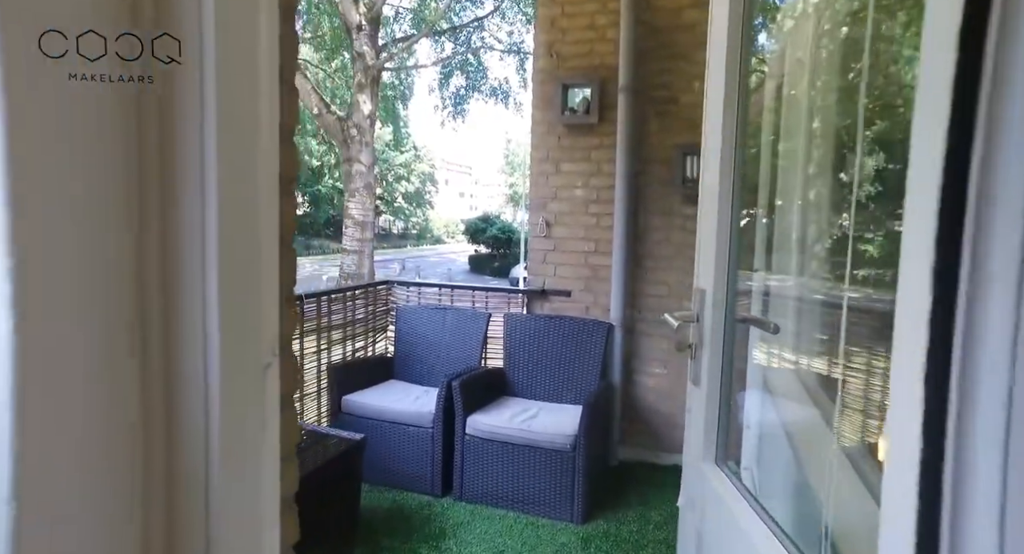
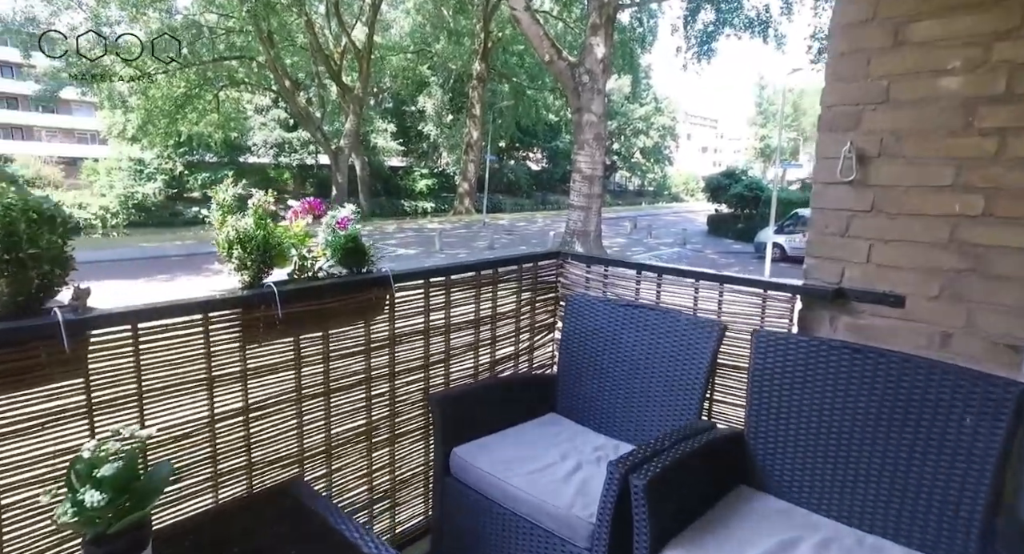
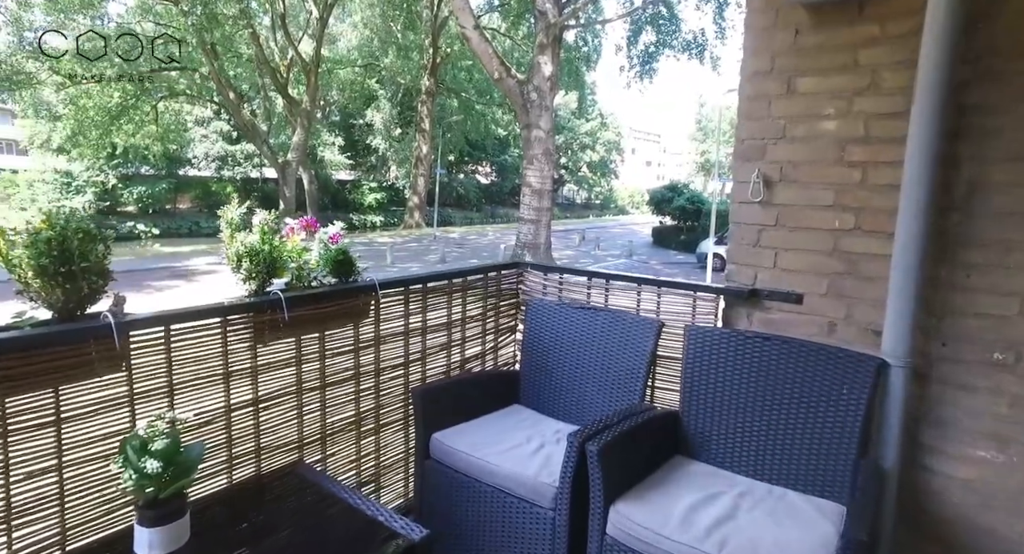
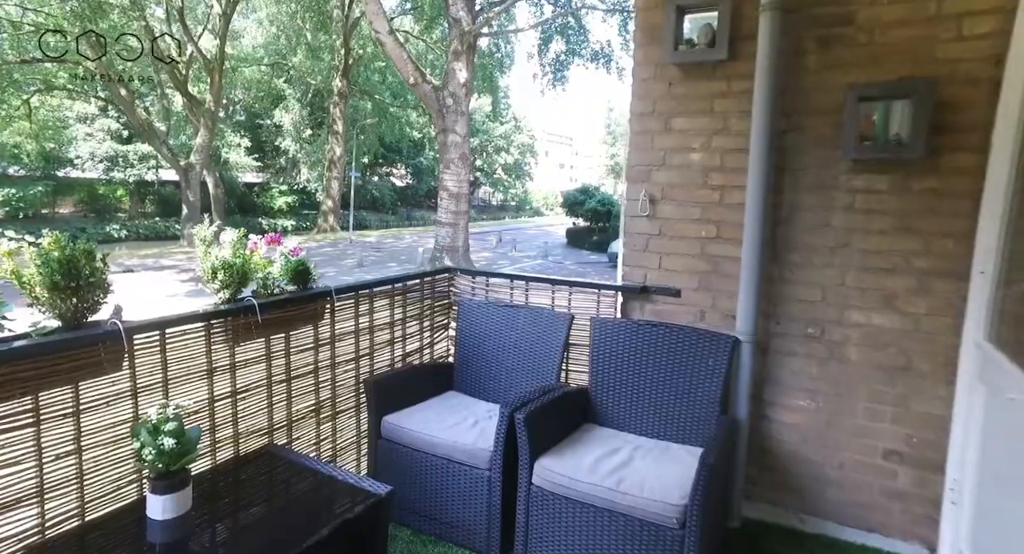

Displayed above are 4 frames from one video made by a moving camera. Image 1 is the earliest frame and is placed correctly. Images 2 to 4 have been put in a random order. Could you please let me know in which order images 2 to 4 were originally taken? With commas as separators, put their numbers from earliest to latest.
4, 3, 2
